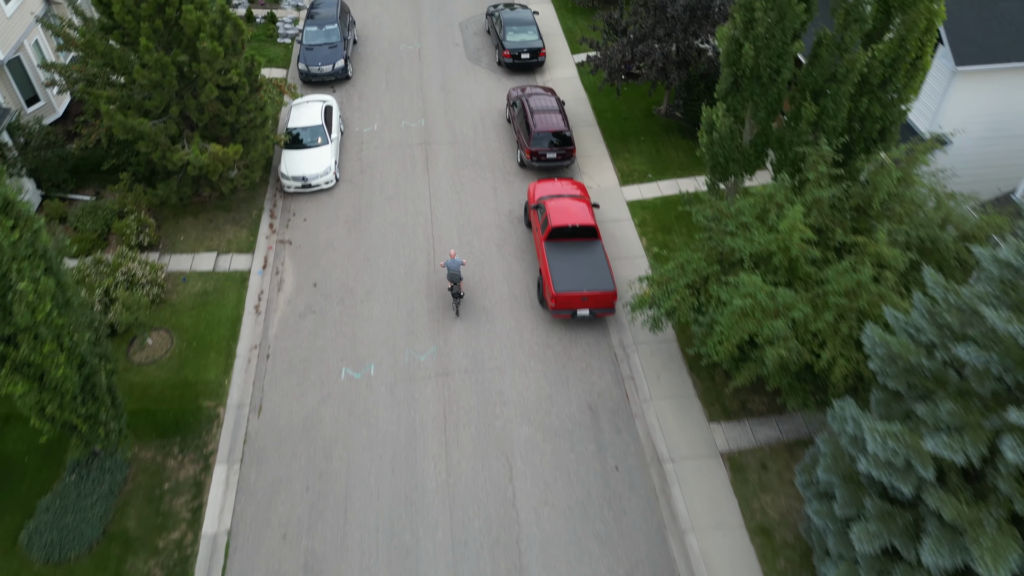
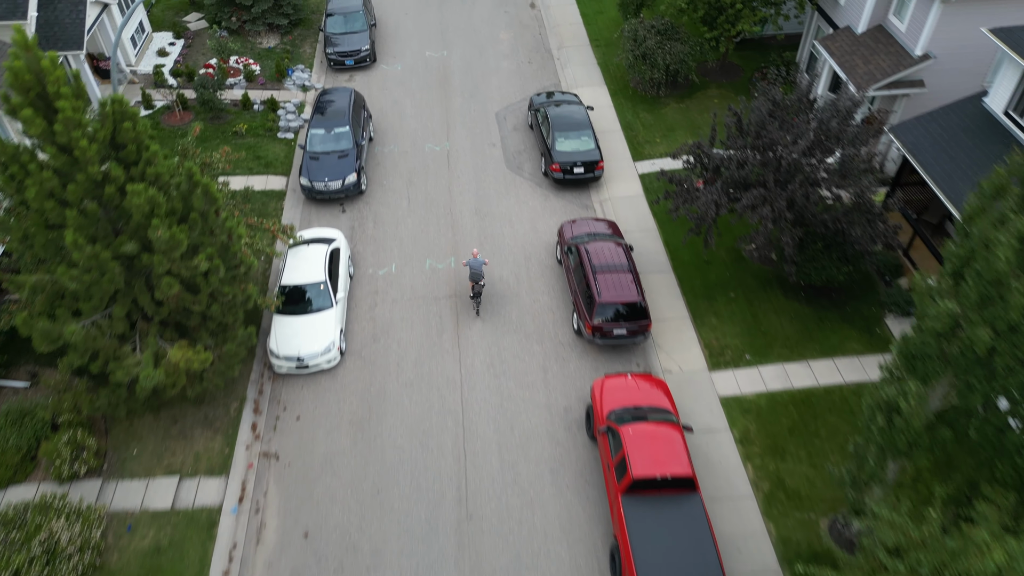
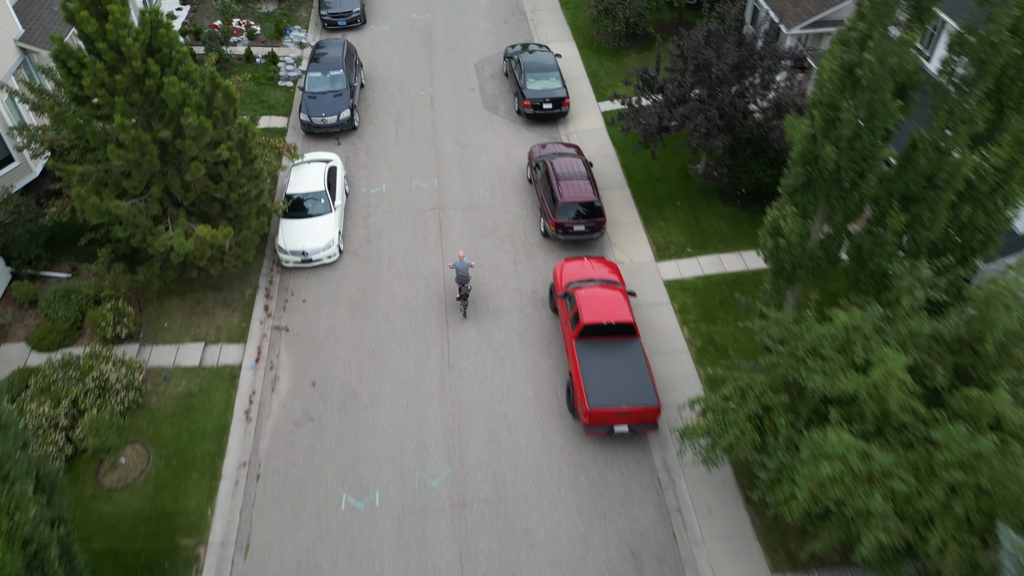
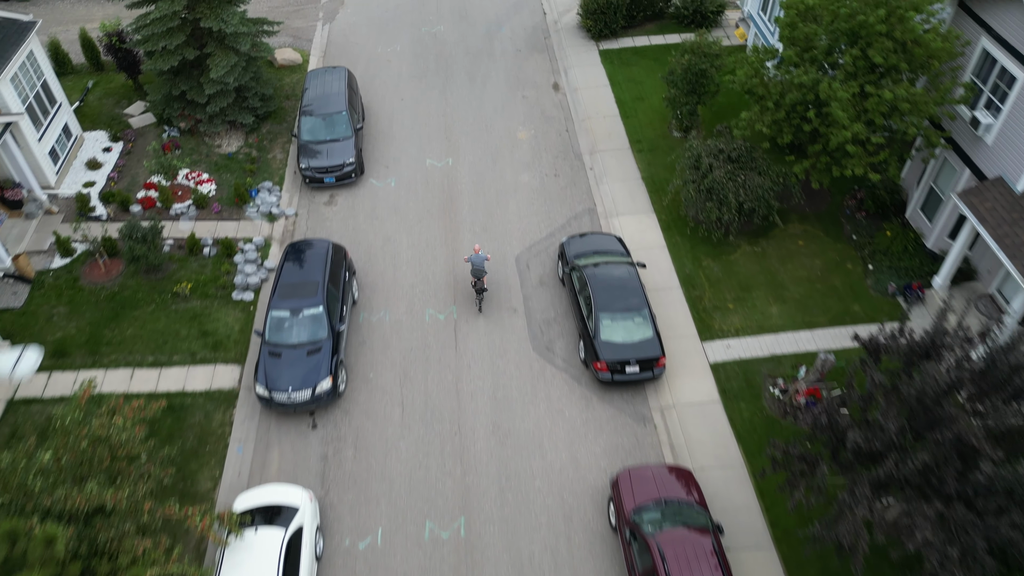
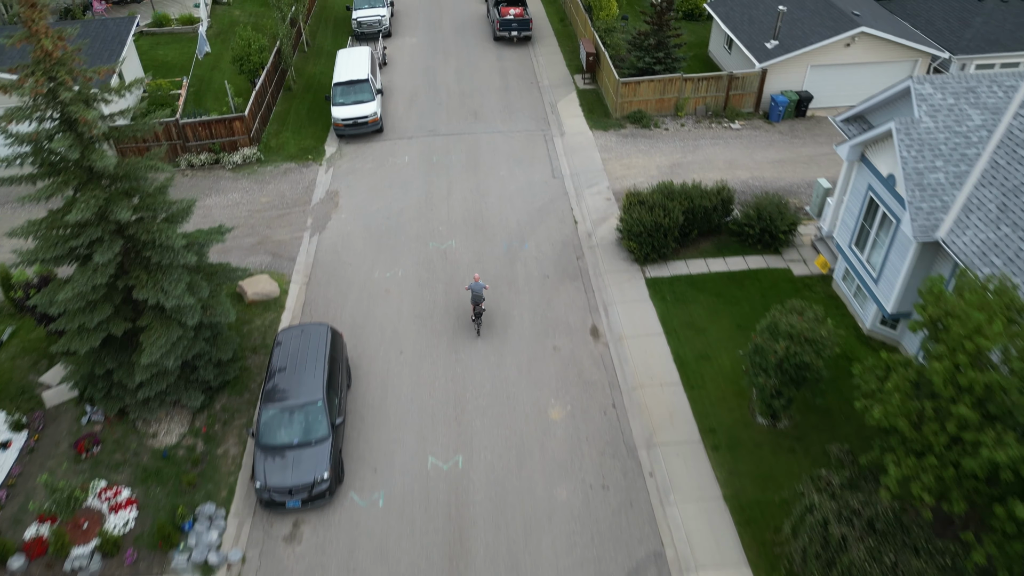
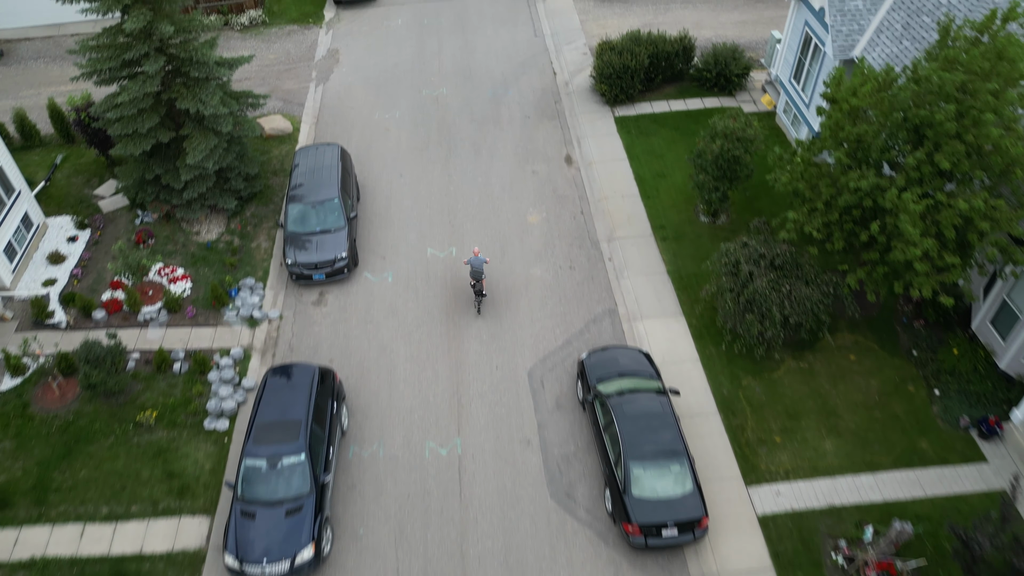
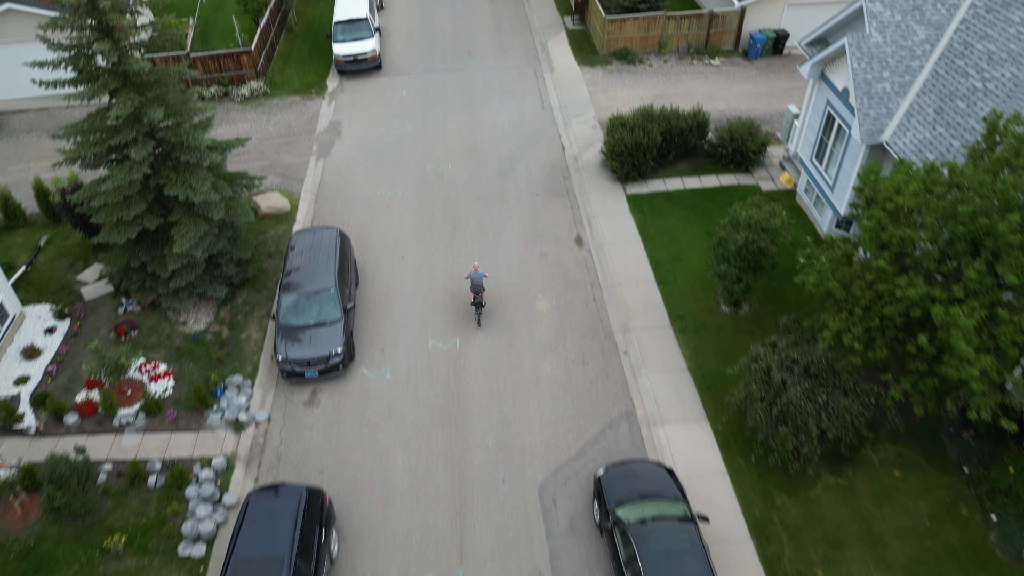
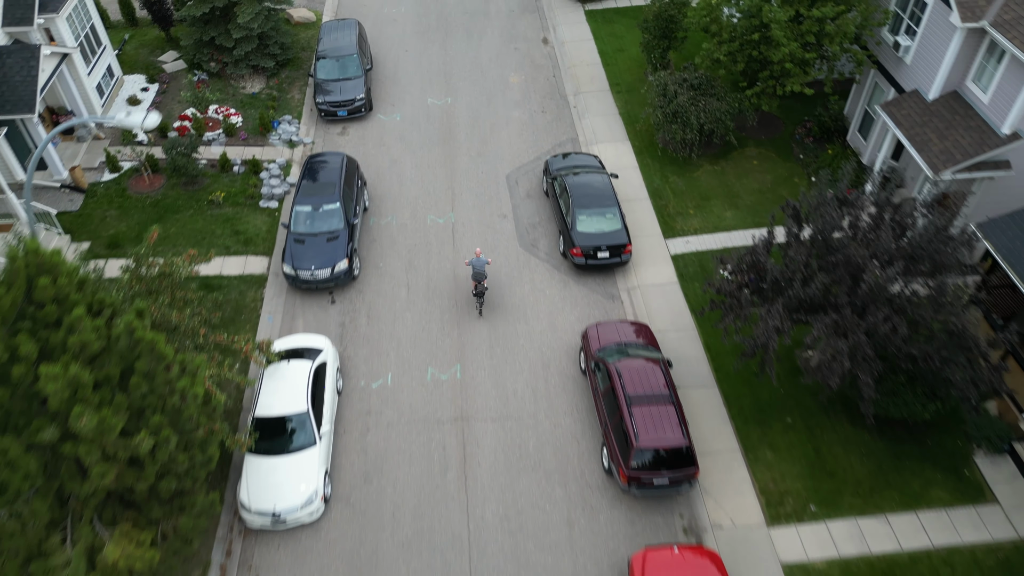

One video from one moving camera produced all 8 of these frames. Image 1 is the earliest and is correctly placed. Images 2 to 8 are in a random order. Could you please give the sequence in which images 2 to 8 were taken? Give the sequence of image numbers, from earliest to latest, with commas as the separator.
3, 2, 8, 4, 6, 7, 5
